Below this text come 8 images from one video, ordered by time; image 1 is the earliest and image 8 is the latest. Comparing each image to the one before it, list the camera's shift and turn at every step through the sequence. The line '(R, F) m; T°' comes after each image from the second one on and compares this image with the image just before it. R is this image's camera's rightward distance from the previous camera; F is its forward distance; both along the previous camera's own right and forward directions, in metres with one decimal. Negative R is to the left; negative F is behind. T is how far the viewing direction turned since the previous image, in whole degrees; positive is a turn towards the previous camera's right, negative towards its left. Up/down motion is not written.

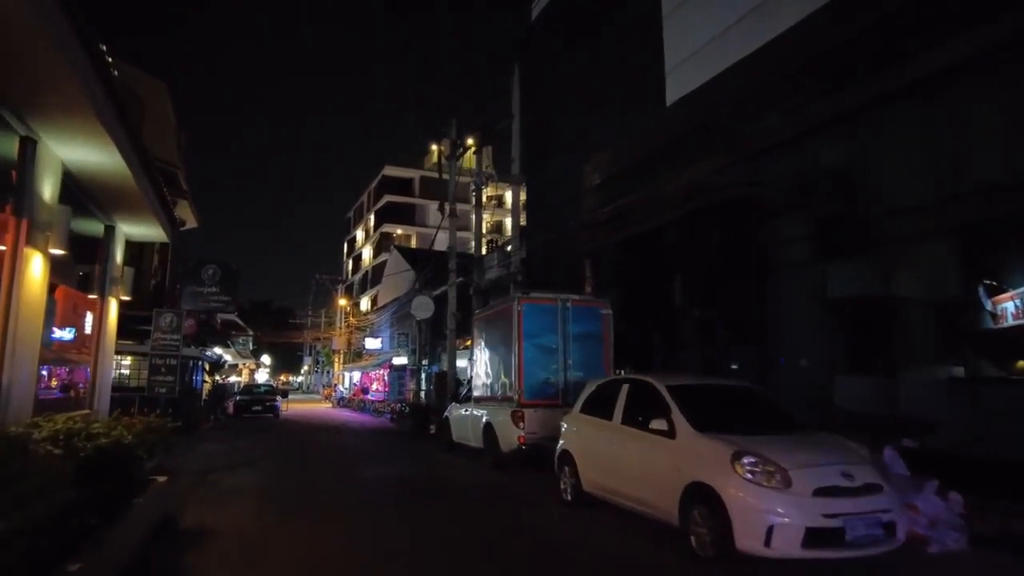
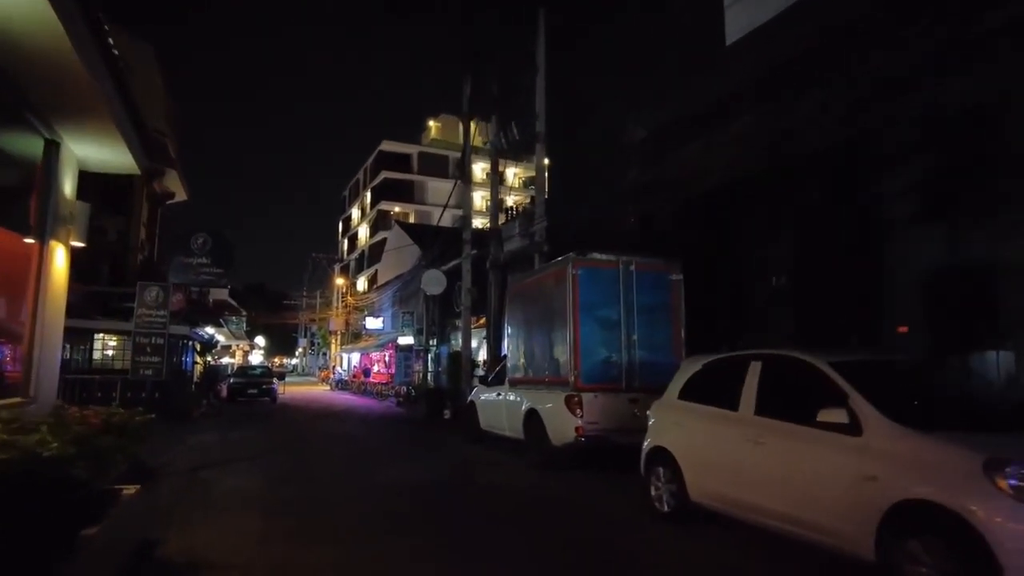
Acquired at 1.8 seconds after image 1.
(-0.9, +2.2) m; +1°
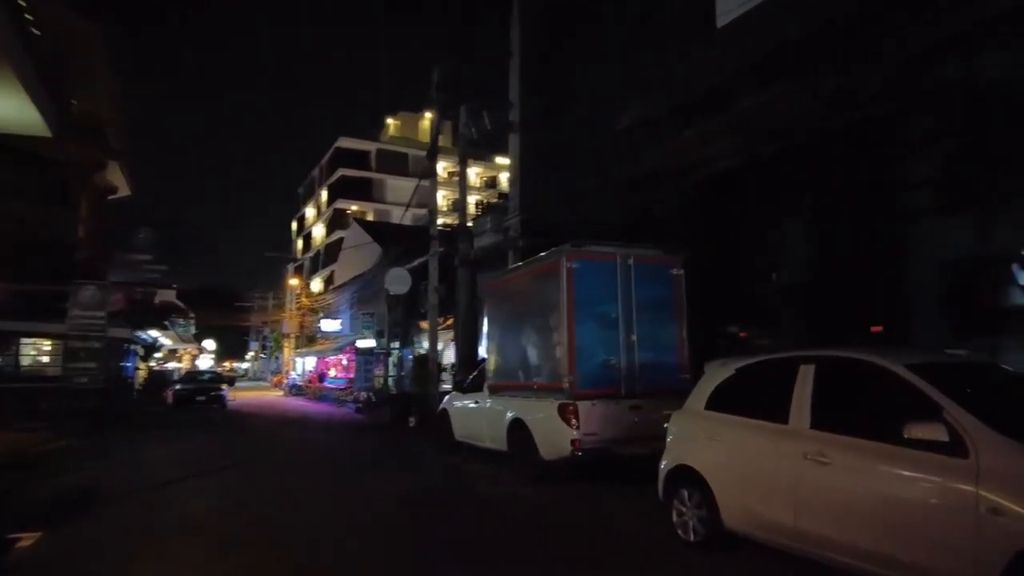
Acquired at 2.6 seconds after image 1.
(-0.4, +1.1) m; +4°
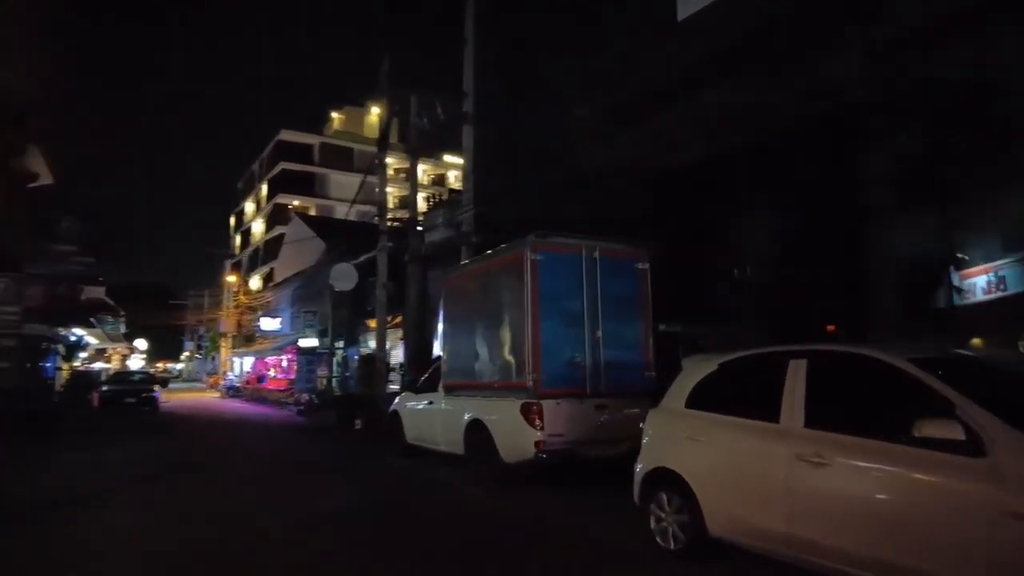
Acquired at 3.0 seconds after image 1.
(-0.2, +0.5) m; +5°
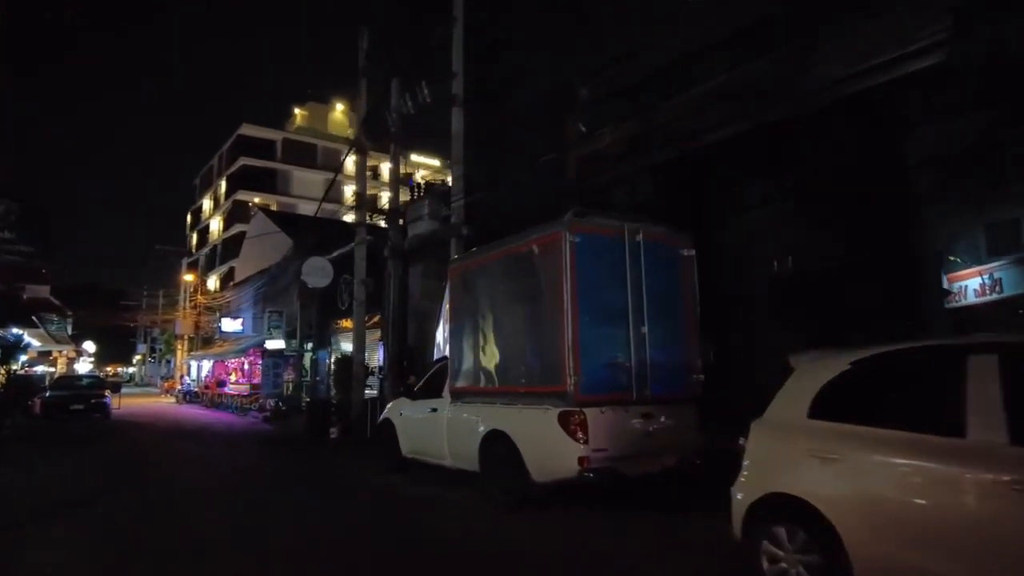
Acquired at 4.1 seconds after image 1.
(-0.8, +1.4) m; +3°
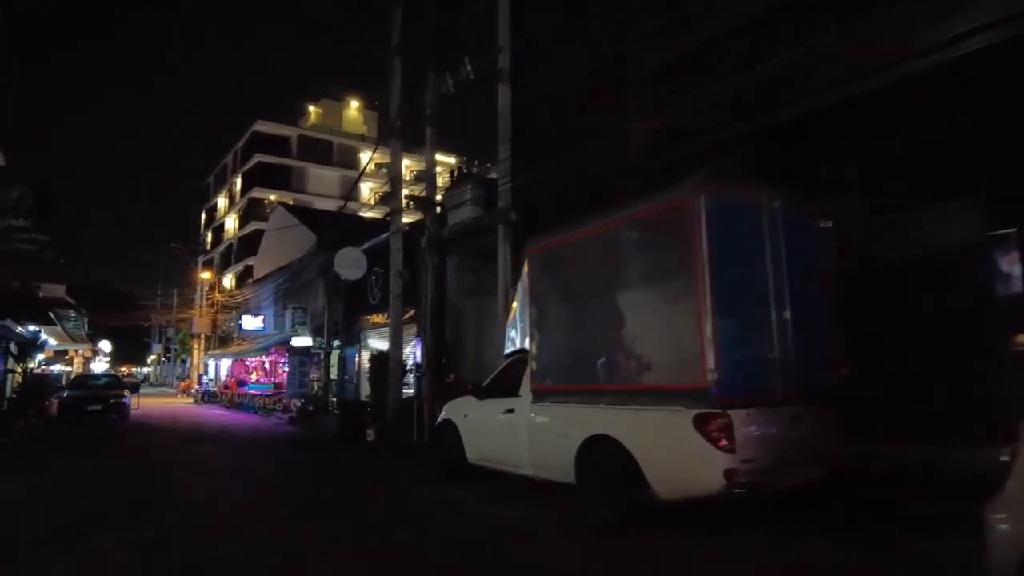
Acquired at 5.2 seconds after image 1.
(-1.0, +1.3) m; -1°
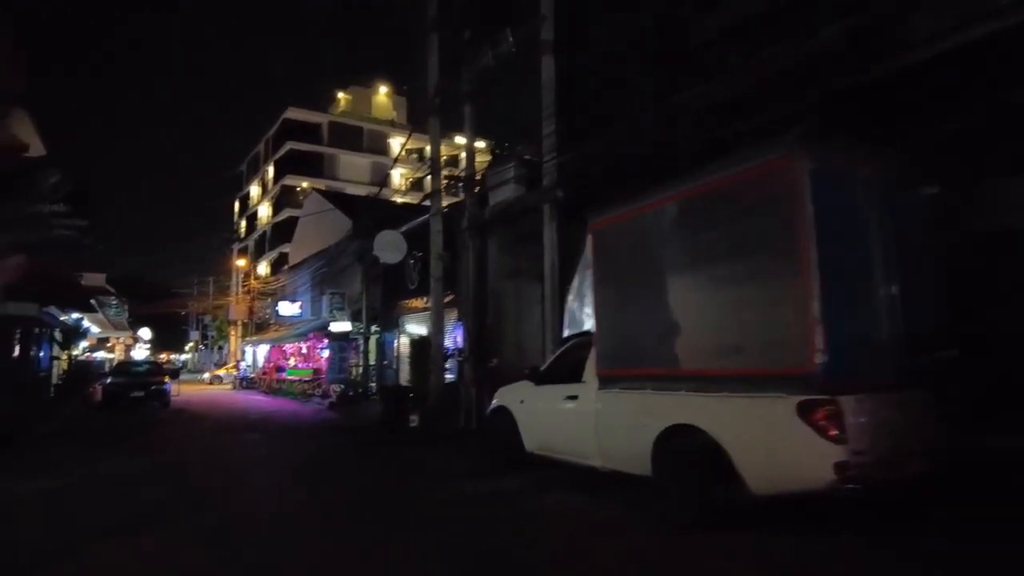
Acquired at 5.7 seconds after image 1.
(-0.4, +0.5) m; -2°
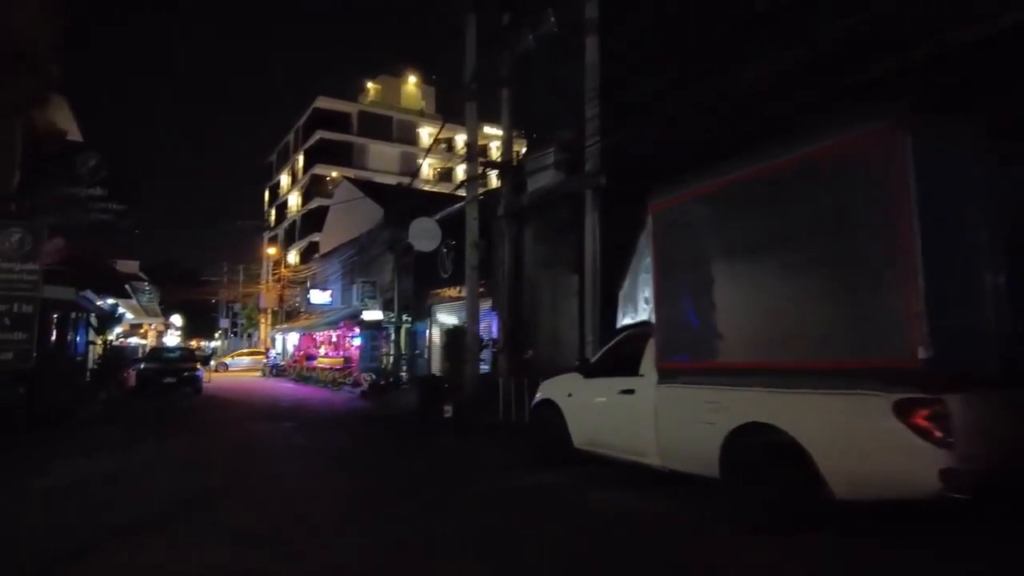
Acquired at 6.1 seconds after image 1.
(-0.3, +0.4) m; -2°
